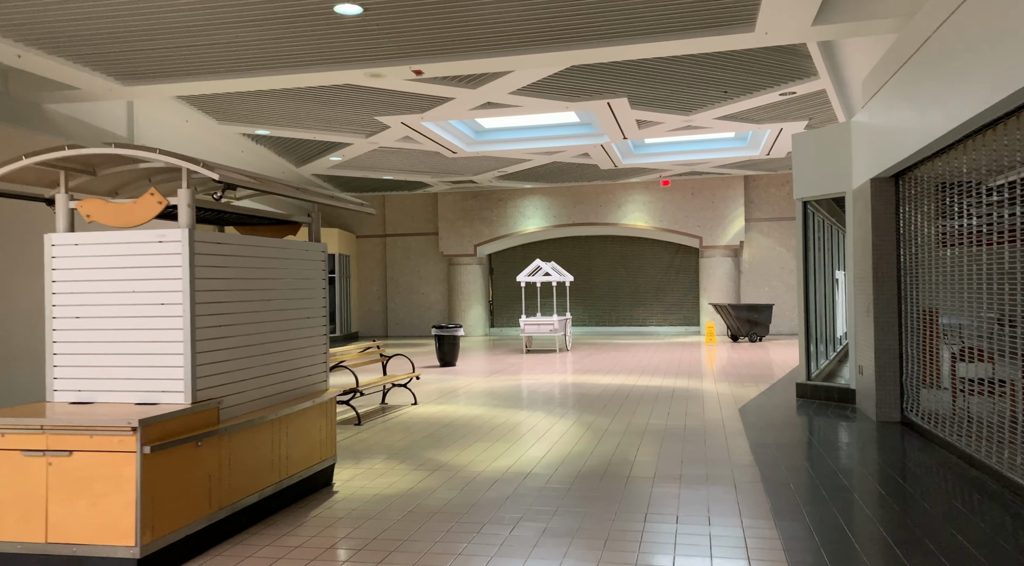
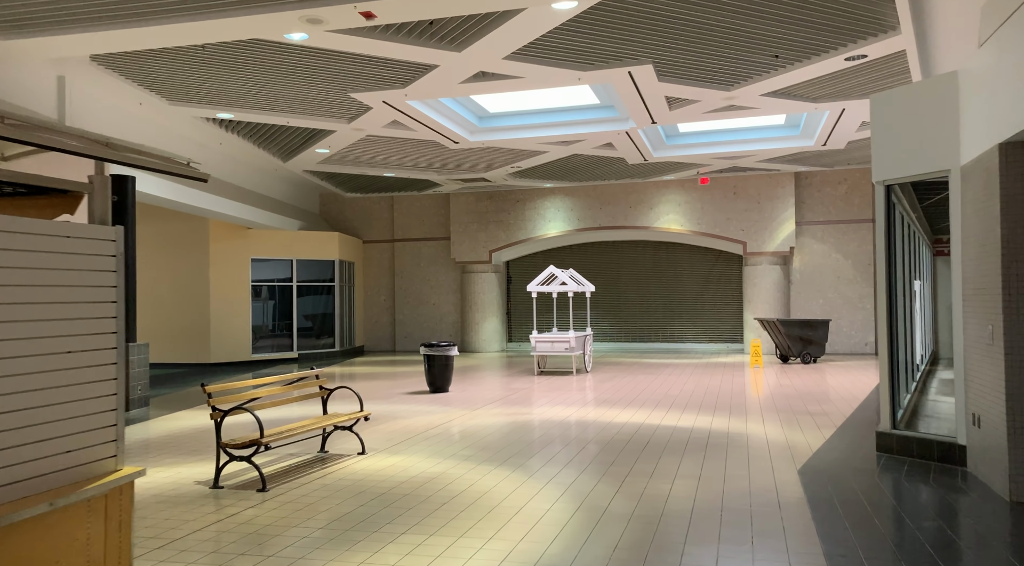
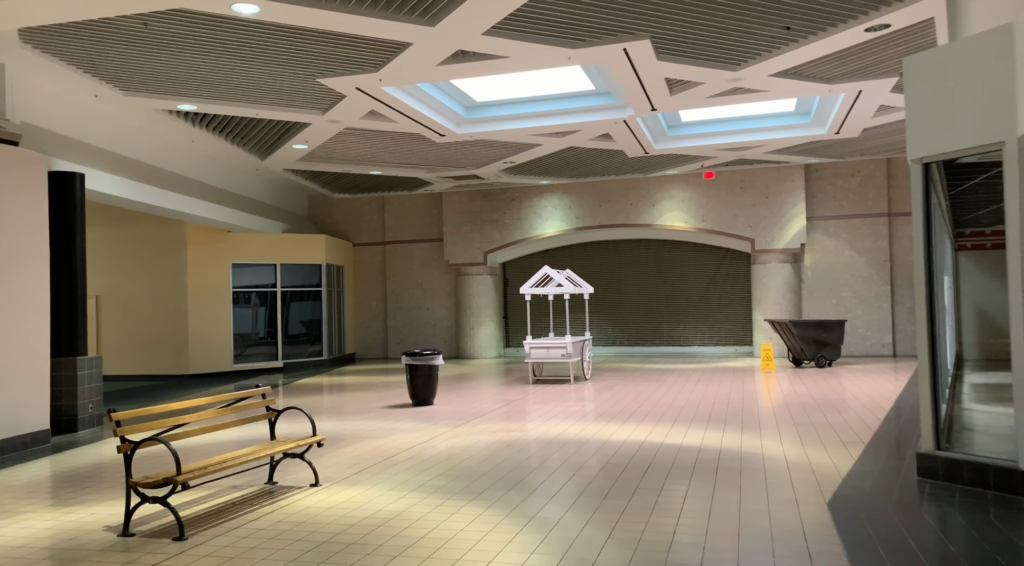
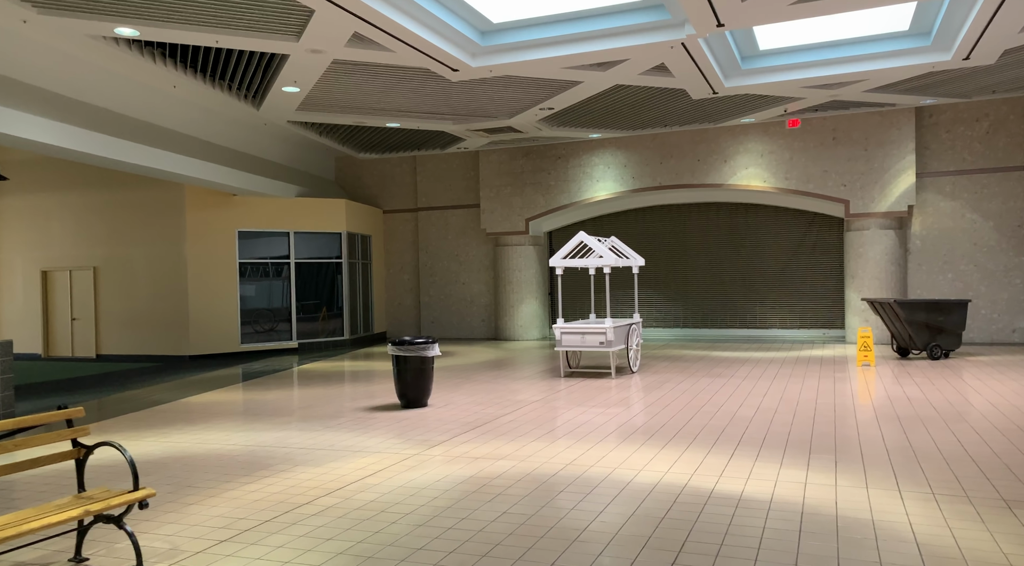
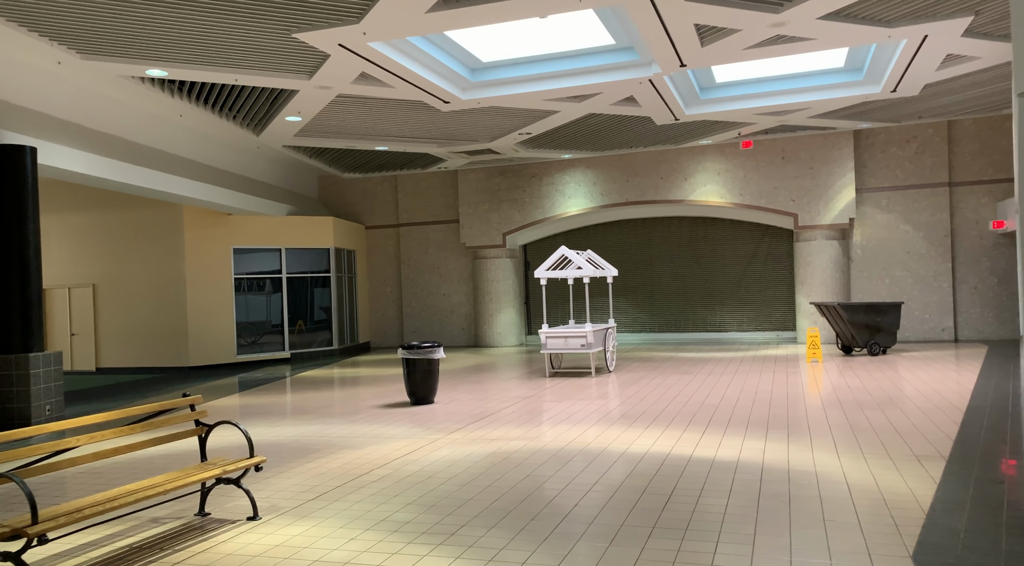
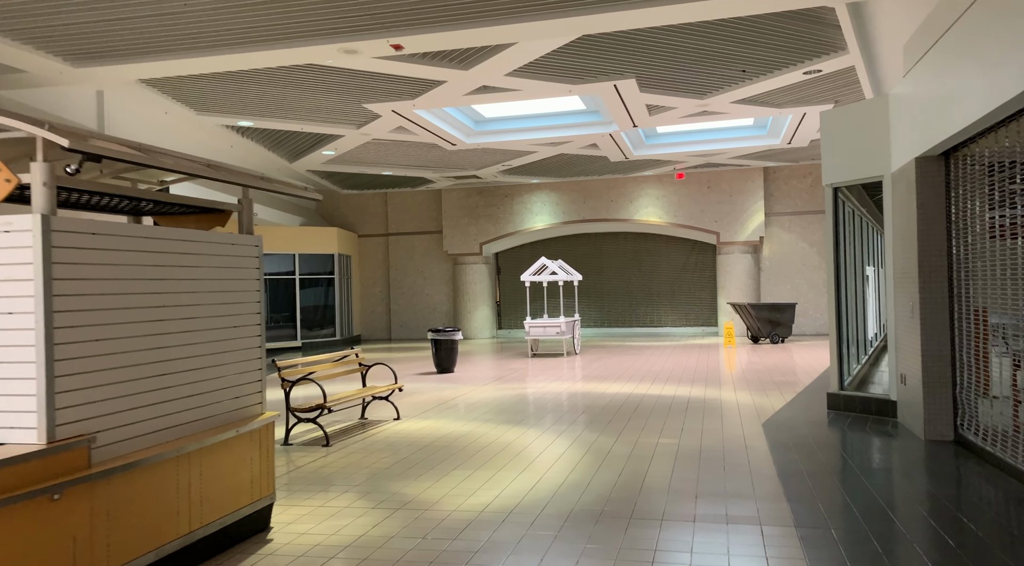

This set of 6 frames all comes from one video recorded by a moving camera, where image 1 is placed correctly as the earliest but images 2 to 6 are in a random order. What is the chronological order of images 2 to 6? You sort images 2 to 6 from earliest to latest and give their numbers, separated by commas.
6, 2, 3, 5, 4
